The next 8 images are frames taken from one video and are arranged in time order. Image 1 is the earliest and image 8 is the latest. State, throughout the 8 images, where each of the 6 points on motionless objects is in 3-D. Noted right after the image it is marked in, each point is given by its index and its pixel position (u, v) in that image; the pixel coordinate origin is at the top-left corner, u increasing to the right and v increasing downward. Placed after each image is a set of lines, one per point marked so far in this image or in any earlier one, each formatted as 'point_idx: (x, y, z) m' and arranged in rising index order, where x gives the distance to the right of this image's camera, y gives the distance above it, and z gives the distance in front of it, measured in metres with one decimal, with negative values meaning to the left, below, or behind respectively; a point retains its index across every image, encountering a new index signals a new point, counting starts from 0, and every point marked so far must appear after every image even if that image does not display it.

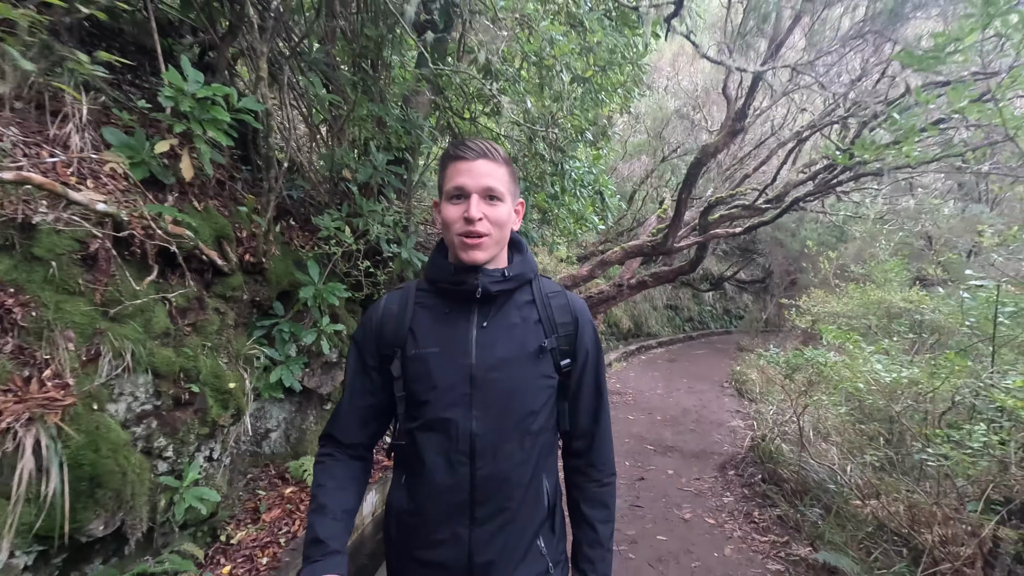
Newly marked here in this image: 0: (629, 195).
0: (+2.1, +1.7, +9.9) m
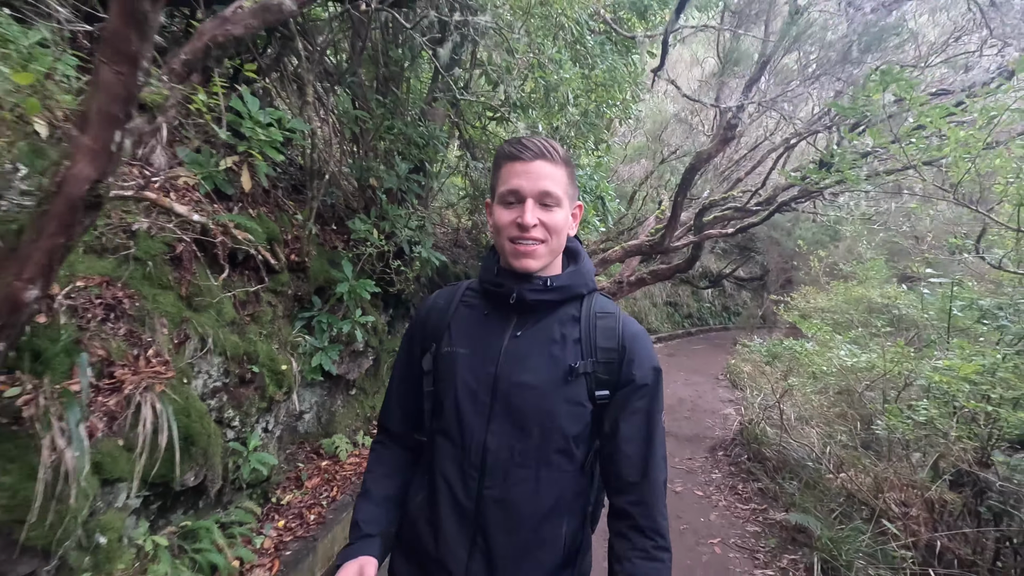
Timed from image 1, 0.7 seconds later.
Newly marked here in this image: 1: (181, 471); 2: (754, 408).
0: (+2.2, +1.7, +10.4) m
1: (-1.7, -0.9, +2.8) m
2: (+2.7, -1.3, +6.0) m
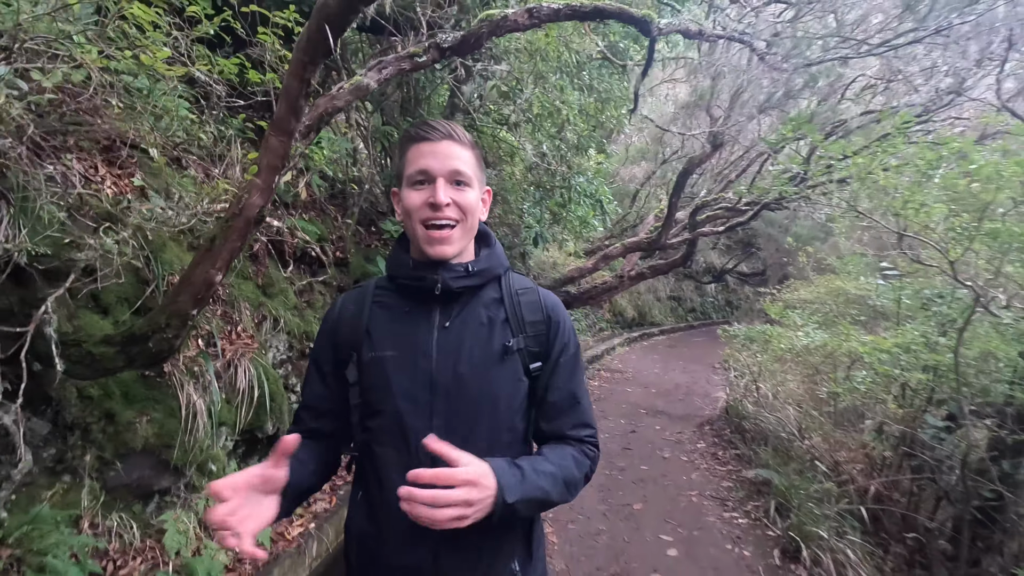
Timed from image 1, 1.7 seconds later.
0: (+2.4, +1.9, +11.1) m
1: (-1.6, -0.9, +3.6) m
2: (+2.8, -1.2, +6.7) m
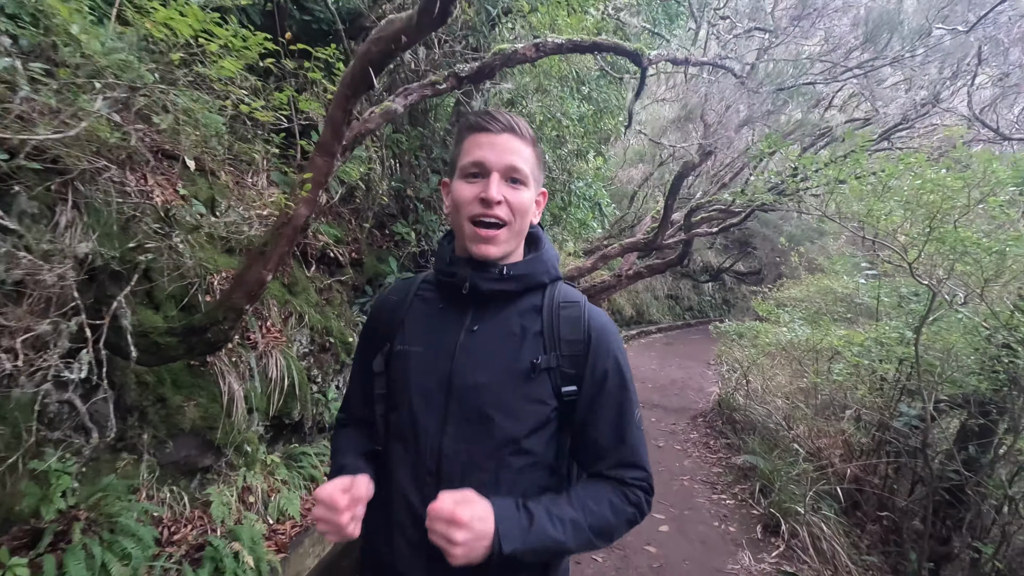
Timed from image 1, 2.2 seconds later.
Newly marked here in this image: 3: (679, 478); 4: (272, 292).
0: (+2.4, +1.9, +11.5) m
1: (-1.6, -0.8, +3.9) m
2: (+2.8, -1.2, +7.1) m
3: (+1.5, -1.7, +5.1) m
4: (-1.7, 0.0, +4.0) m
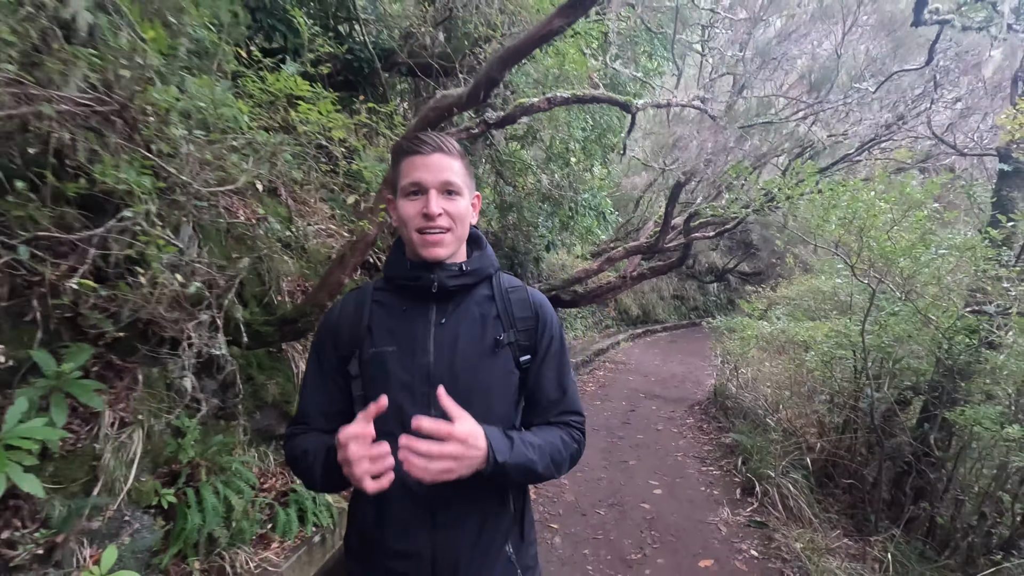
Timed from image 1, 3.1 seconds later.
0: (+2.7, +1.9, +12.2) m
1: (-1.4, -0.9, +4.6) m
2: (+3.0, -1.2, +7.7) m
3: (+1.7, -1.7, +5.8) m
4: (-1.6, 0.0, +4.8) m
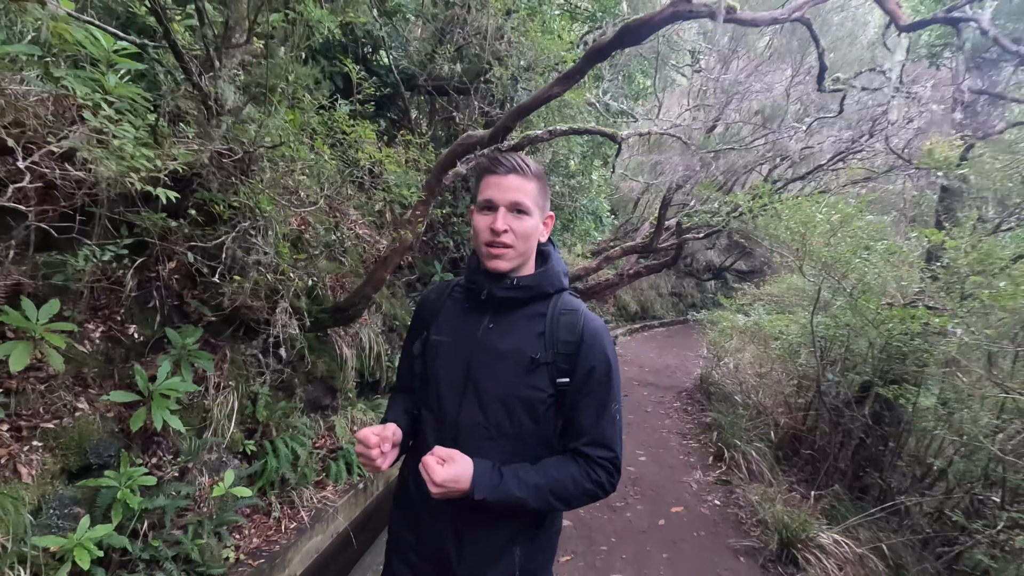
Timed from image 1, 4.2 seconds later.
0: (+2.8, +1.9, +12.9) m
1: (-1.4, -0.8, +5.4) m
2: (+3.1, -1.2, +8.5) m
3: (+1.8, -1.7, +6.6) m
4: (-1.5, 0.0, +5.6) m
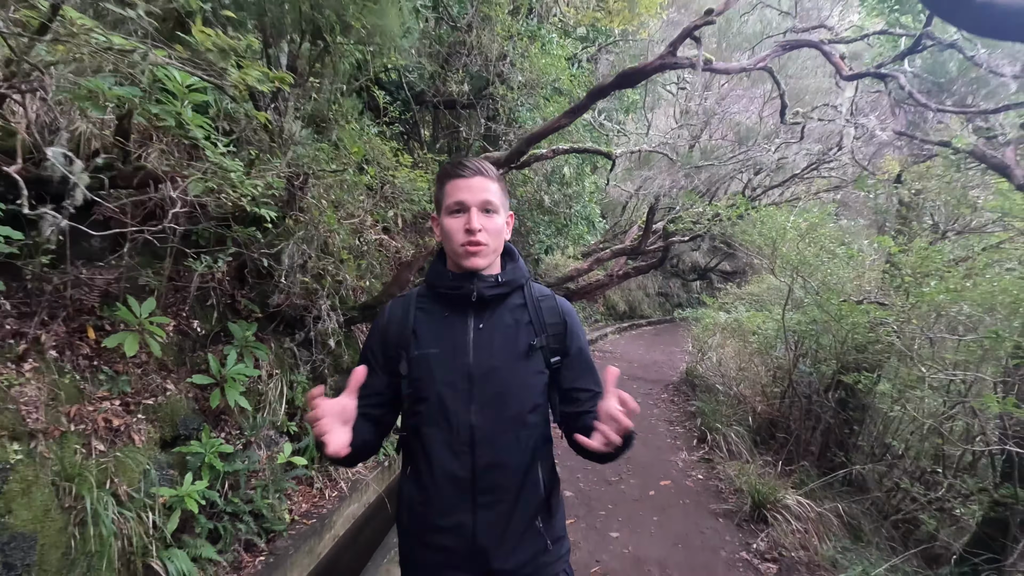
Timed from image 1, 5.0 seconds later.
0: (+2.7, +1.9, +13.6) m
1: (-1.3, -0.8, +6.0) m
2: (+3.0, -1.2, +9.2) m
3: (+1.8, -1.7, +7.1) m
4: (-1.5, 0.0, +6.1) m
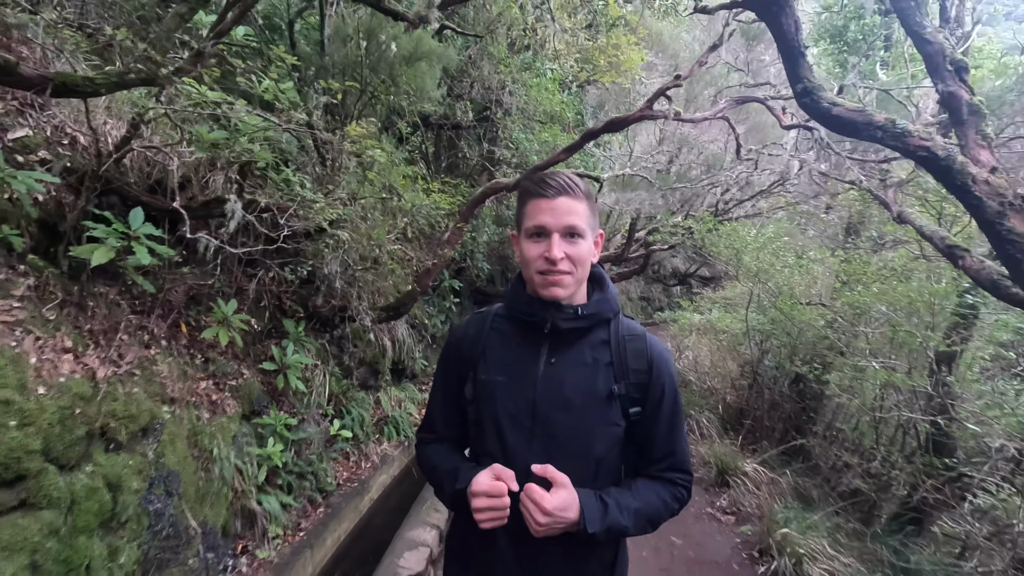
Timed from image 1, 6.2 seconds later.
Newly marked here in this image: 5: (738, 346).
0: (+2.4, +1.8, +14.4) m
1: (-1.3, -0.9, +6.7) m
2: (+2.9, -1.2, +10.0) m
3: (+1.7, -1.8, +8.0) m
4: (-1.5, 0.0, +6.8) m
5: (+3.1, -0.8, +7.6) m
